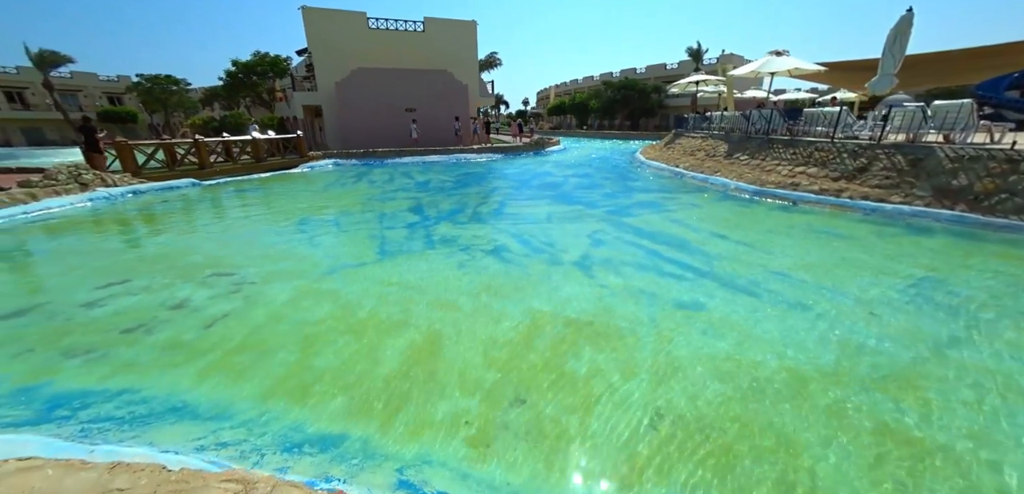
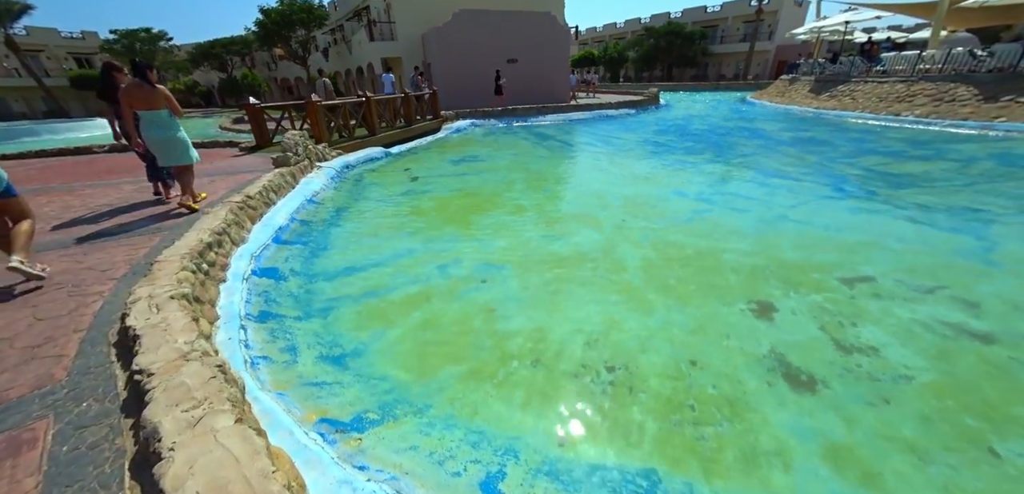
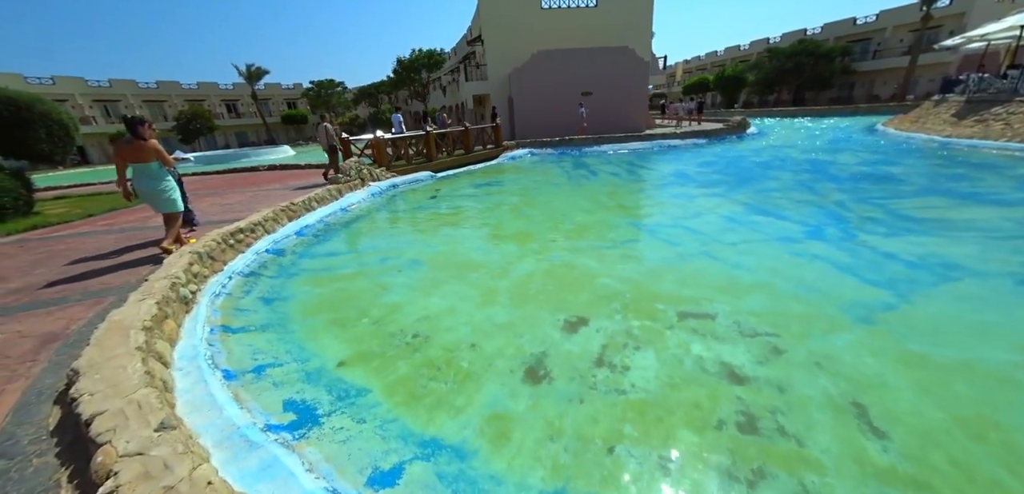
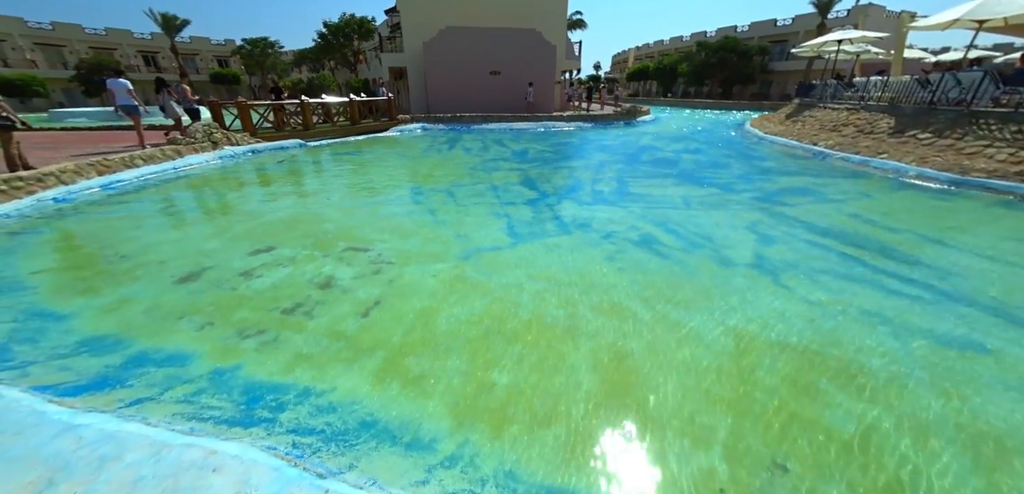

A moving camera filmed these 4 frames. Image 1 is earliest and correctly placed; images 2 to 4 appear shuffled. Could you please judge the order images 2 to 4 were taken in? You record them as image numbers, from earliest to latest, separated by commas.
4, 3, 2
